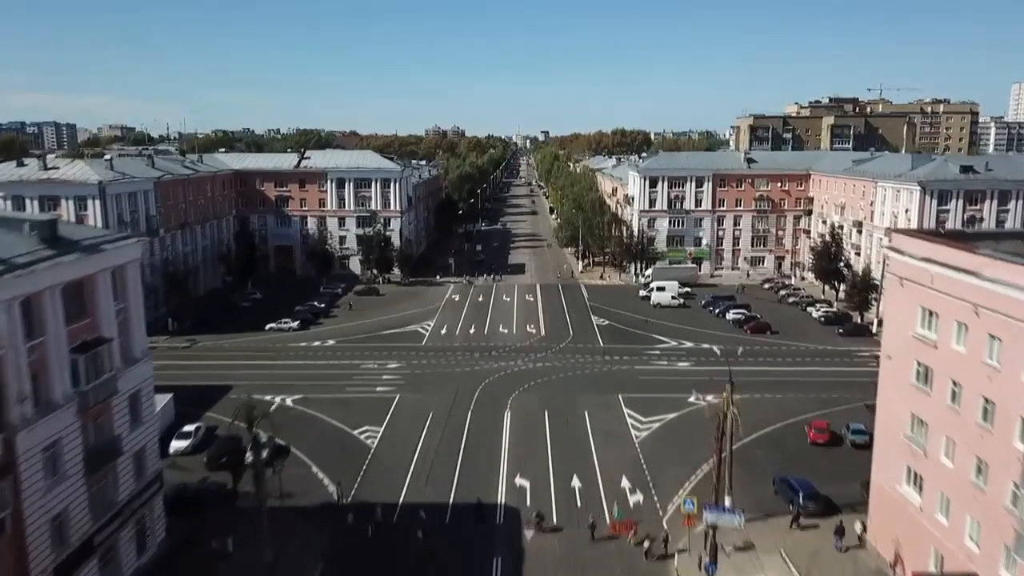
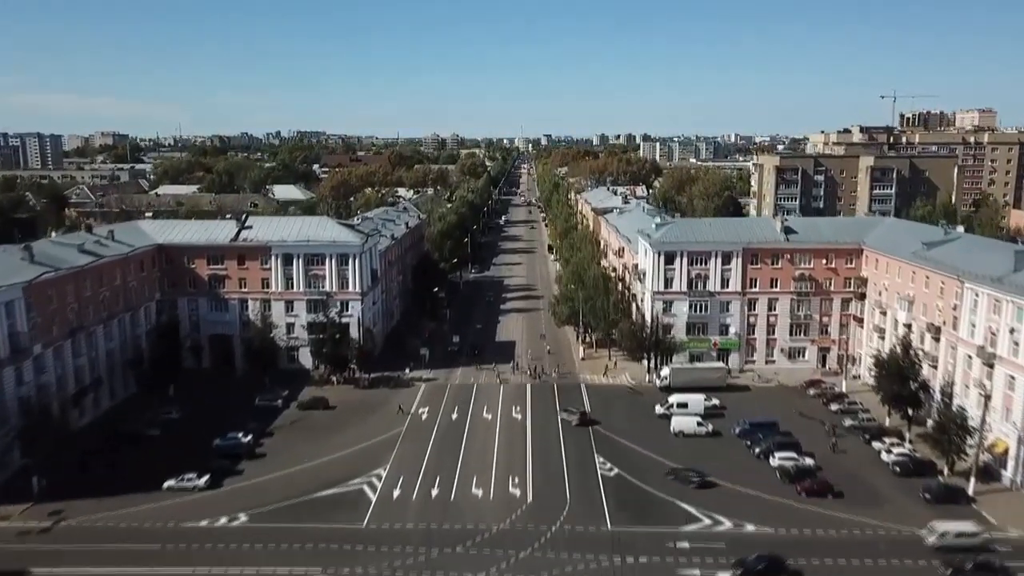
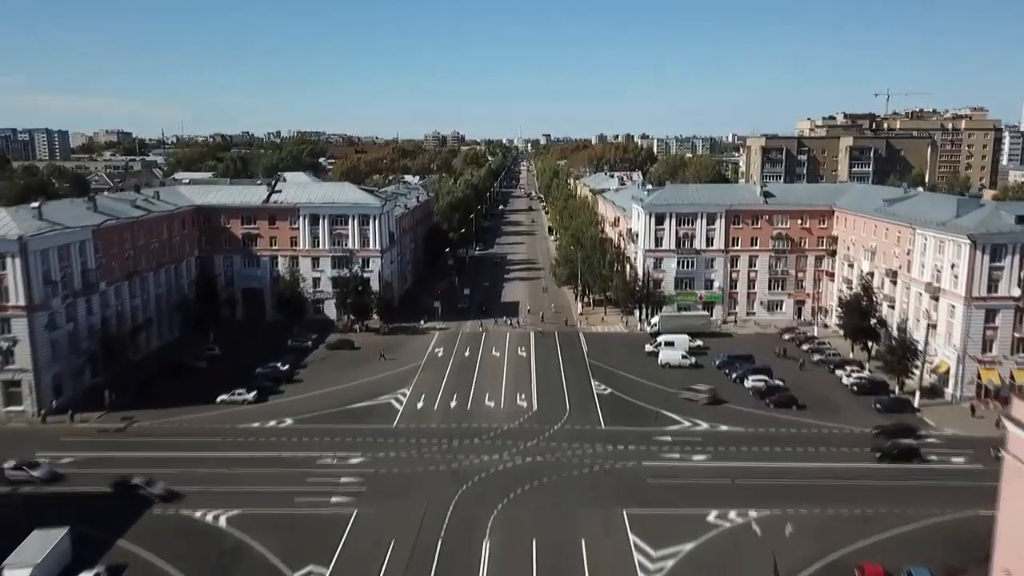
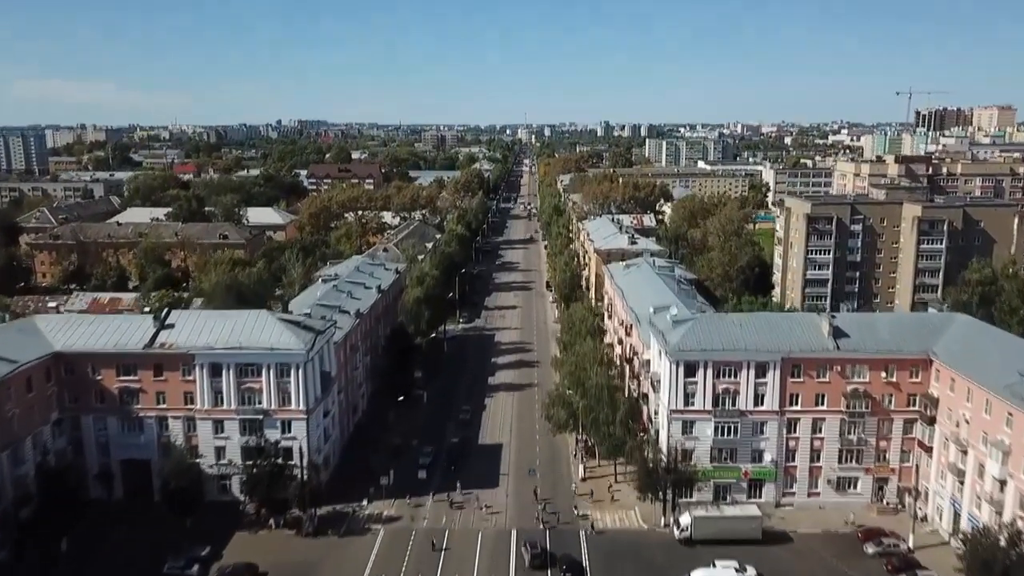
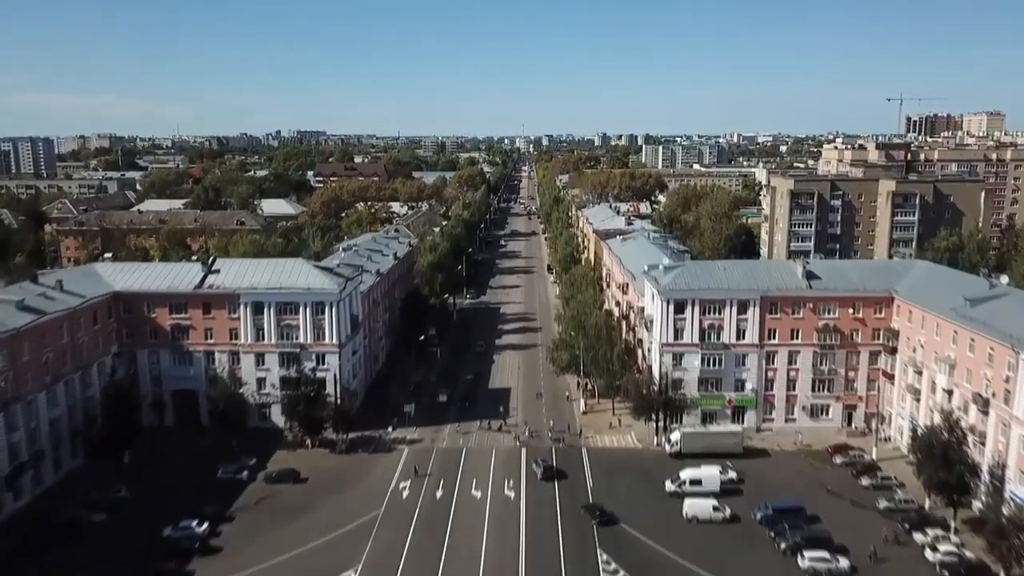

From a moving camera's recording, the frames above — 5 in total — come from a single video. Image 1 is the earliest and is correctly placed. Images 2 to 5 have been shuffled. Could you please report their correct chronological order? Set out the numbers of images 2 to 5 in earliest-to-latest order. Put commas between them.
3, 2, 5, 4
